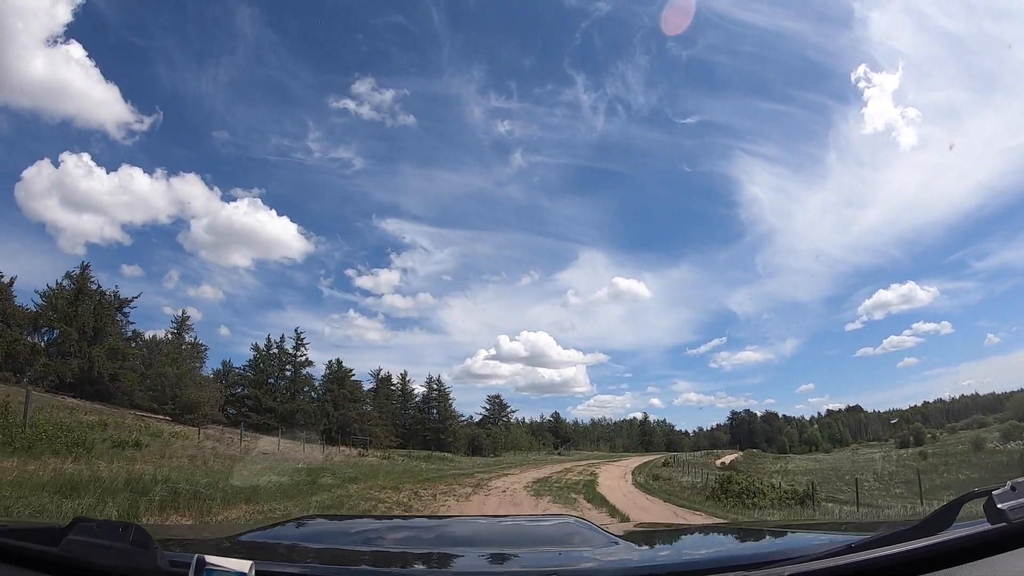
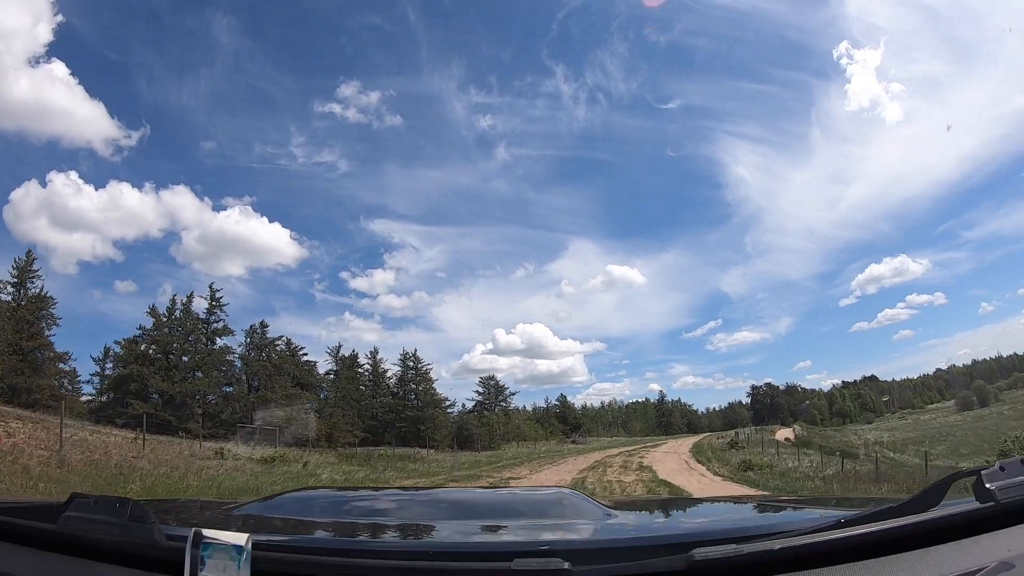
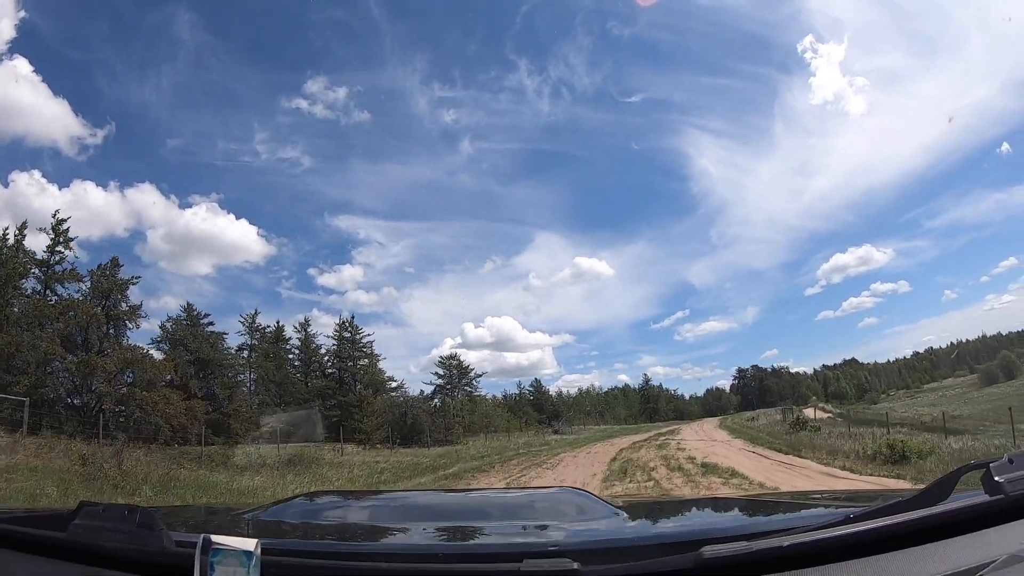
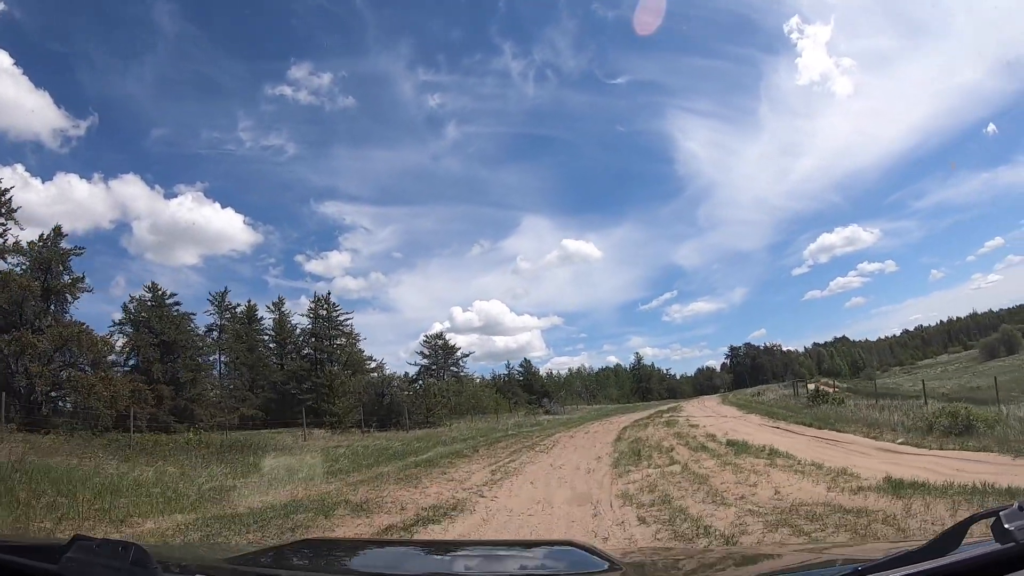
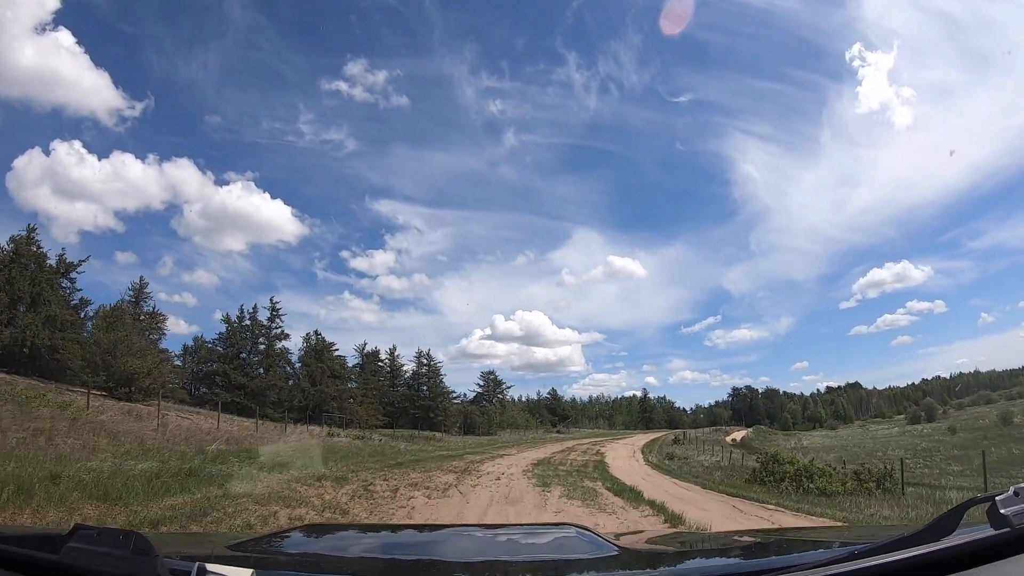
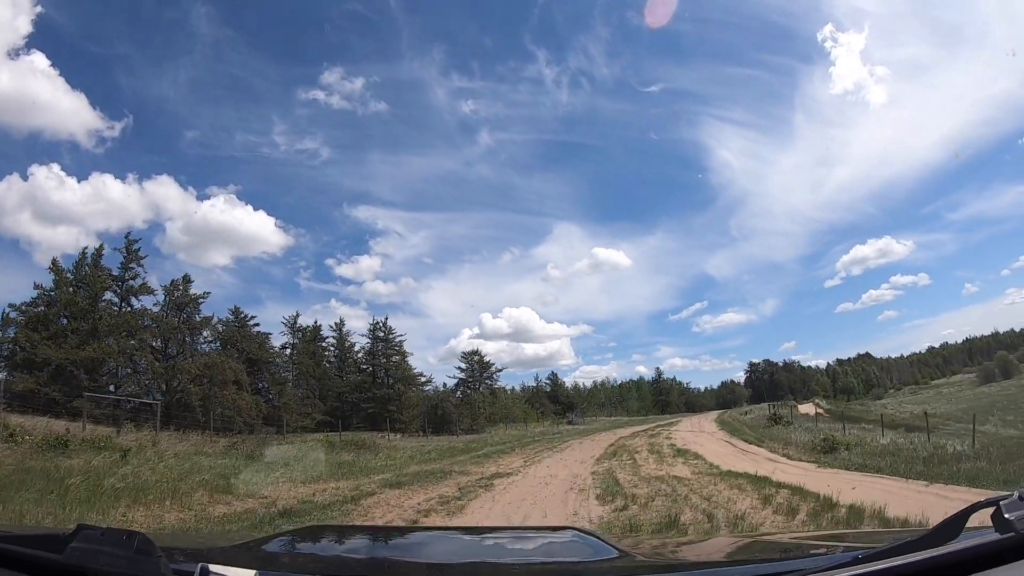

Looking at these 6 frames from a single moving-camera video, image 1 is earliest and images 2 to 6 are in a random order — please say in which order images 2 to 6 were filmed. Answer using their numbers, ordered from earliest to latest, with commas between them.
5, 2, 6, 3, 4
